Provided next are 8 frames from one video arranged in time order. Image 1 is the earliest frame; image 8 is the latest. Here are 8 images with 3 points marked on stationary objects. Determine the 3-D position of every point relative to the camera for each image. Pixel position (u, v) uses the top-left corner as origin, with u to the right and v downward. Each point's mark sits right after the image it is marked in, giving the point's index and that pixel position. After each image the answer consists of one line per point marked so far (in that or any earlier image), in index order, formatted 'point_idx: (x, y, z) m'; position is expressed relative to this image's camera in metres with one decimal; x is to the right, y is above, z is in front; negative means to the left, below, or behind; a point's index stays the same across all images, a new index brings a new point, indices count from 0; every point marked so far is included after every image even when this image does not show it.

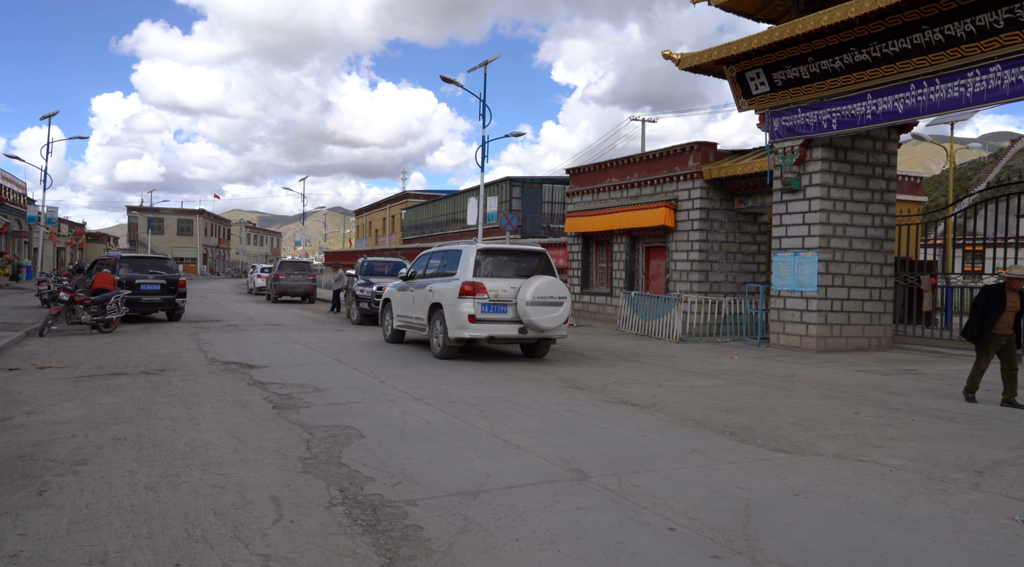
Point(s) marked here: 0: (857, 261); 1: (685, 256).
0: (+7.1, +0.5, +15.5) m
1: (+4.3, +0.7, +18.8) m
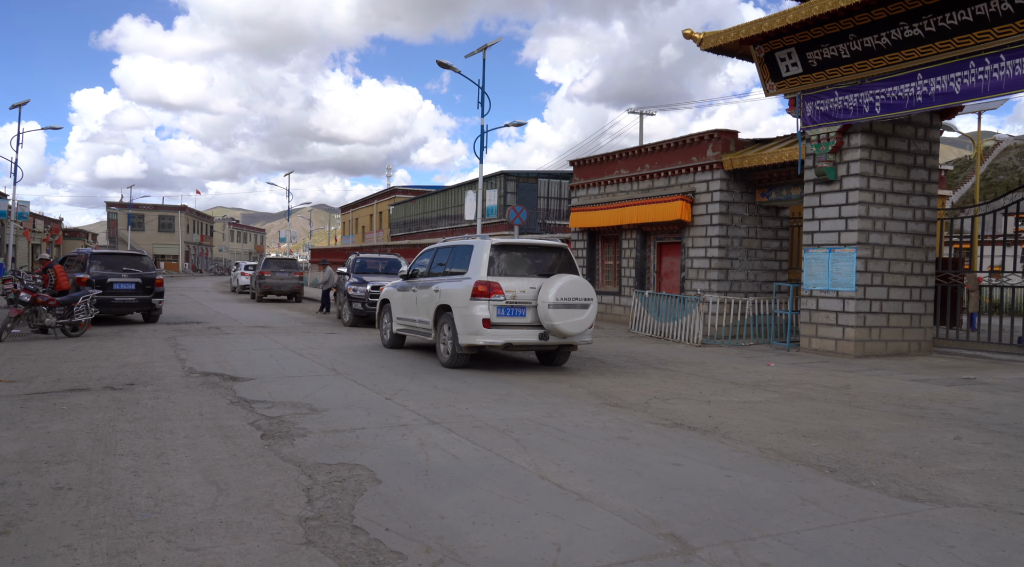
0: (+7.3, +0.5, +14.3) m
1: (+4.4, +0.7, +17.5) m
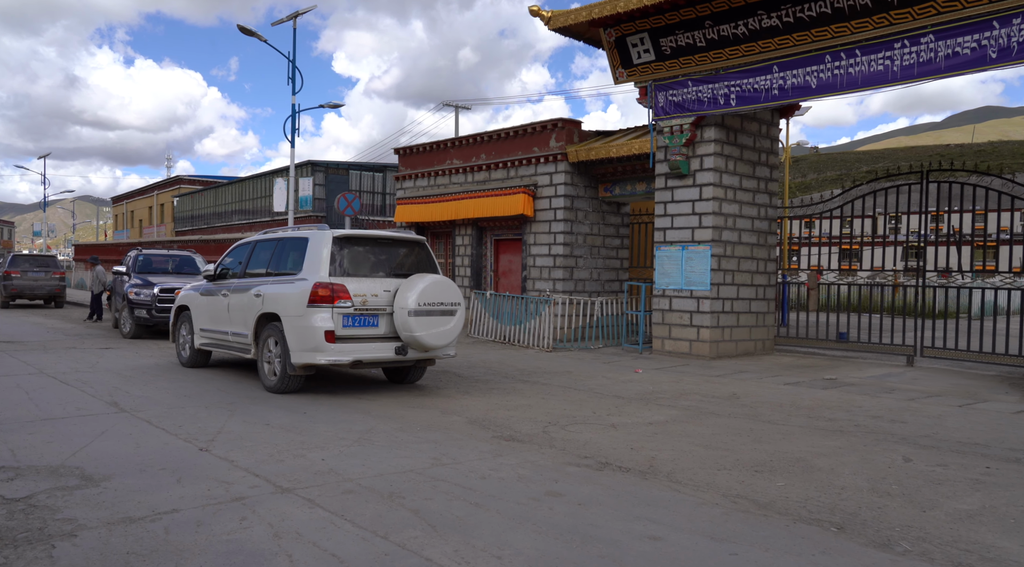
0: (+4.3, +0.5, +13.9) m
1: (+0.7, +0.7, +16.3) m
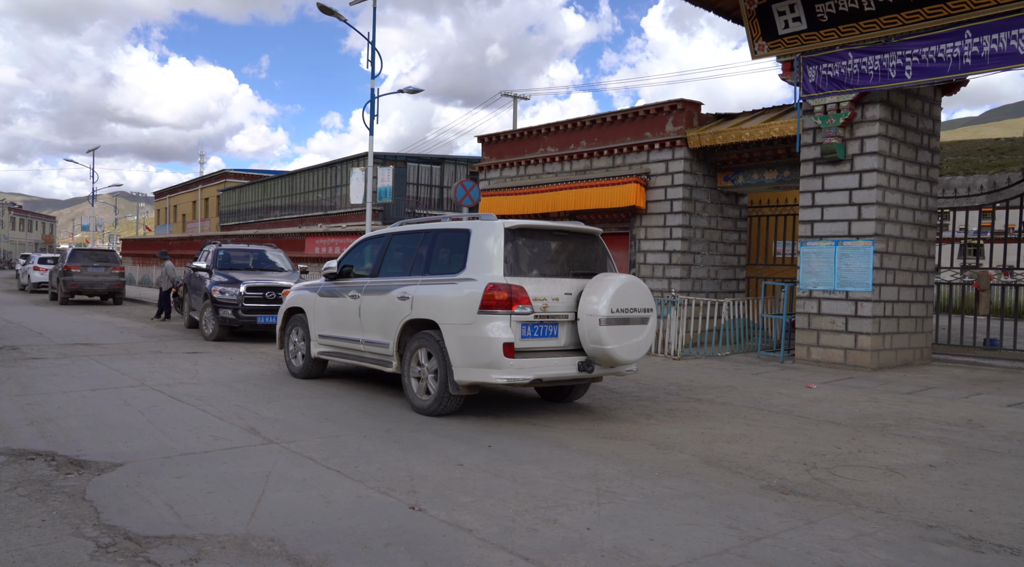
0: (+6.4, +0.5, +12.2) m
1: (+2.9, +0.7, +14.7) m
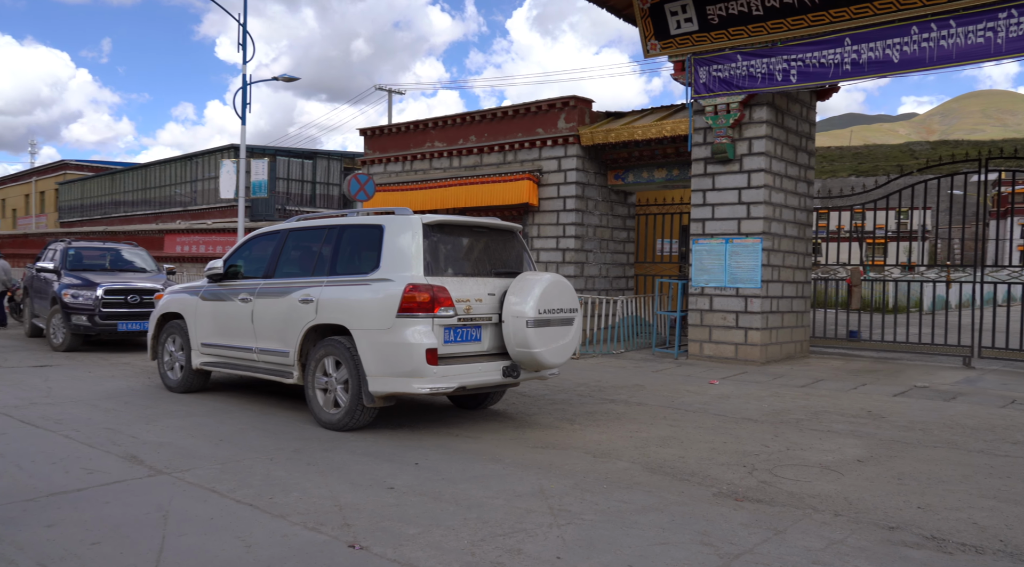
0: (+4.7, +0.6, +12.7) m
1: (+0.8, +0.7, +14.6) m
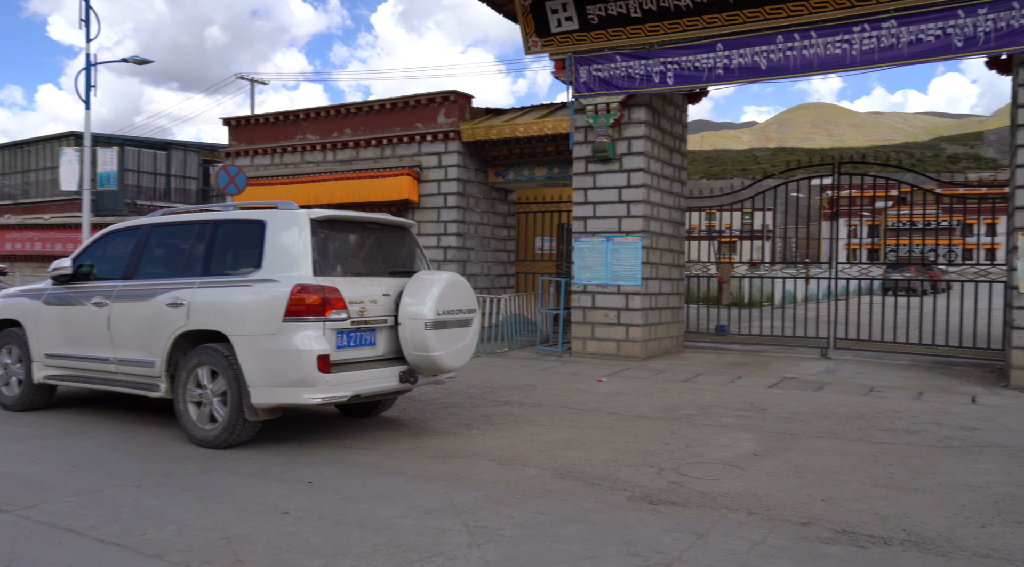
0: (+2.7, +0.6, +13.1) m
1: (-1.5, +0.8, +14.2) m
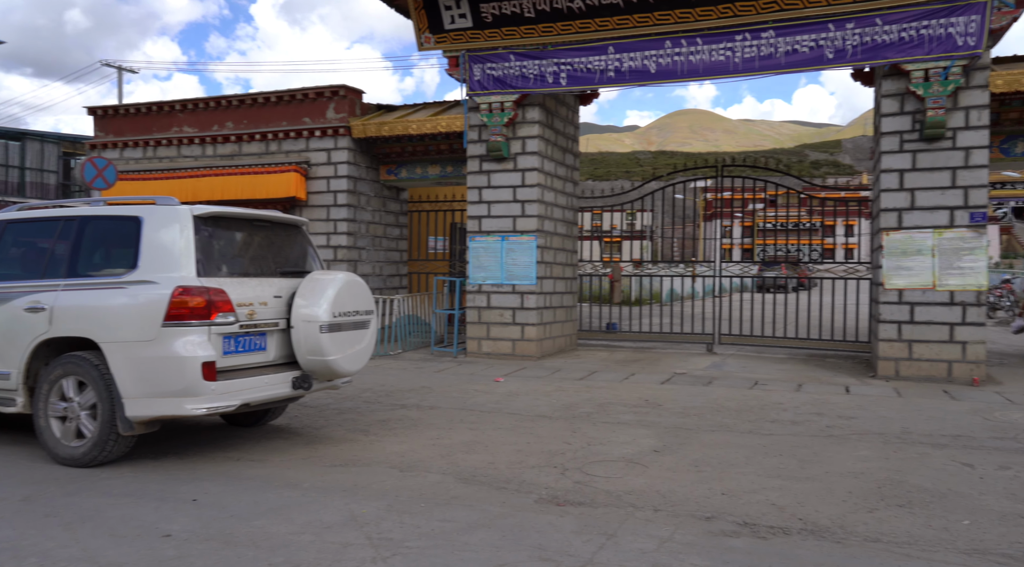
0: (+0.8, +0.6, +13.2) m
1: (-3.4, +0.8, +13.7) m
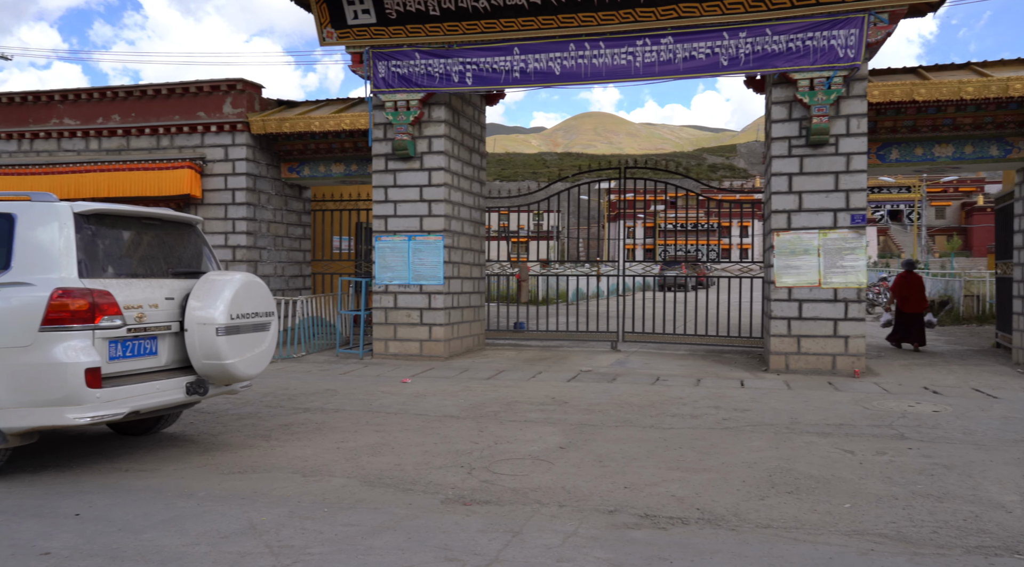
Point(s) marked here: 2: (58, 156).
0: (-0.8, +0.6, +13.2) m
1: (-5.1, +0.7, +13.2) m
2: (-8.3, +2.4, +13.8) m
